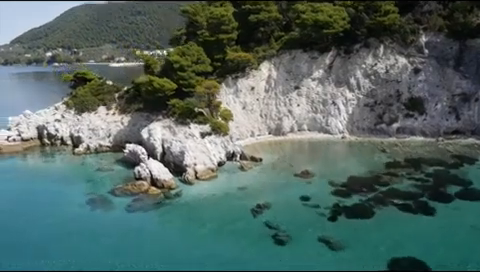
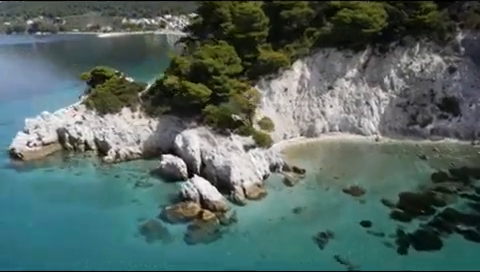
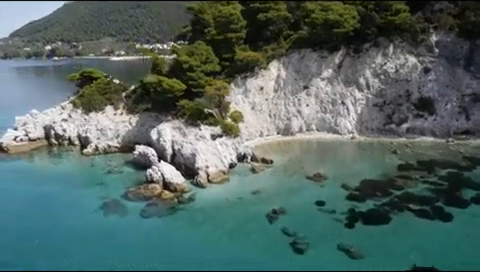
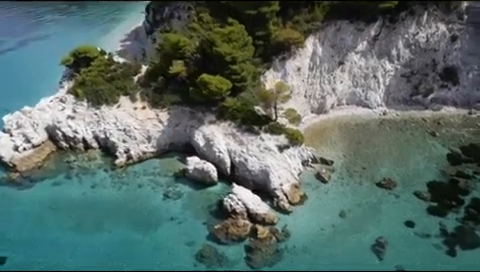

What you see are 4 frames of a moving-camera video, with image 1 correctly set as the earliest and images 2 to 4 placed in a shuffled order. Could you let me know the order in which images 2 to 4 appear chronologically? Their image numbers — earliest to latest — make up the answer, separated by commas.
3, 2, 4
